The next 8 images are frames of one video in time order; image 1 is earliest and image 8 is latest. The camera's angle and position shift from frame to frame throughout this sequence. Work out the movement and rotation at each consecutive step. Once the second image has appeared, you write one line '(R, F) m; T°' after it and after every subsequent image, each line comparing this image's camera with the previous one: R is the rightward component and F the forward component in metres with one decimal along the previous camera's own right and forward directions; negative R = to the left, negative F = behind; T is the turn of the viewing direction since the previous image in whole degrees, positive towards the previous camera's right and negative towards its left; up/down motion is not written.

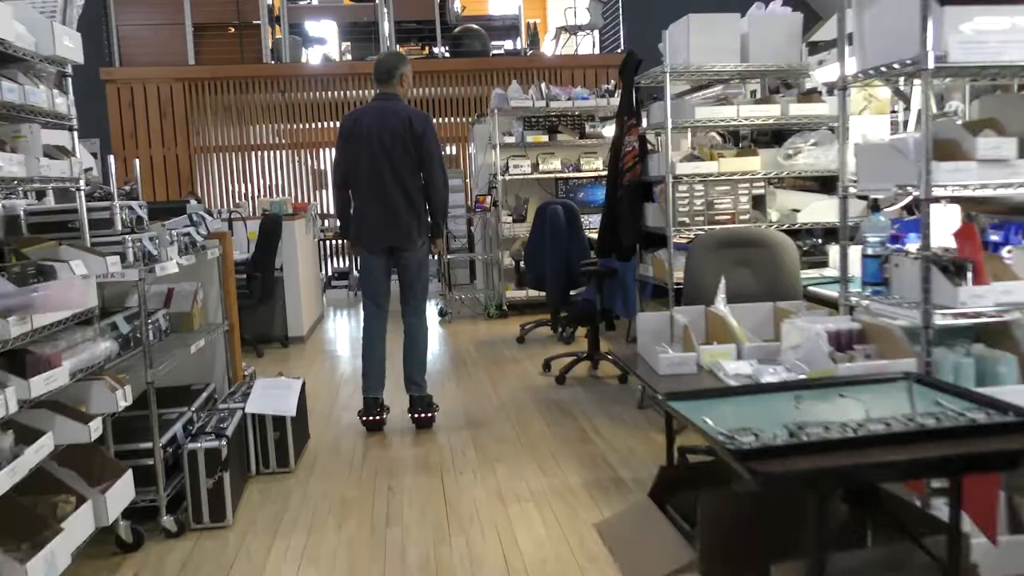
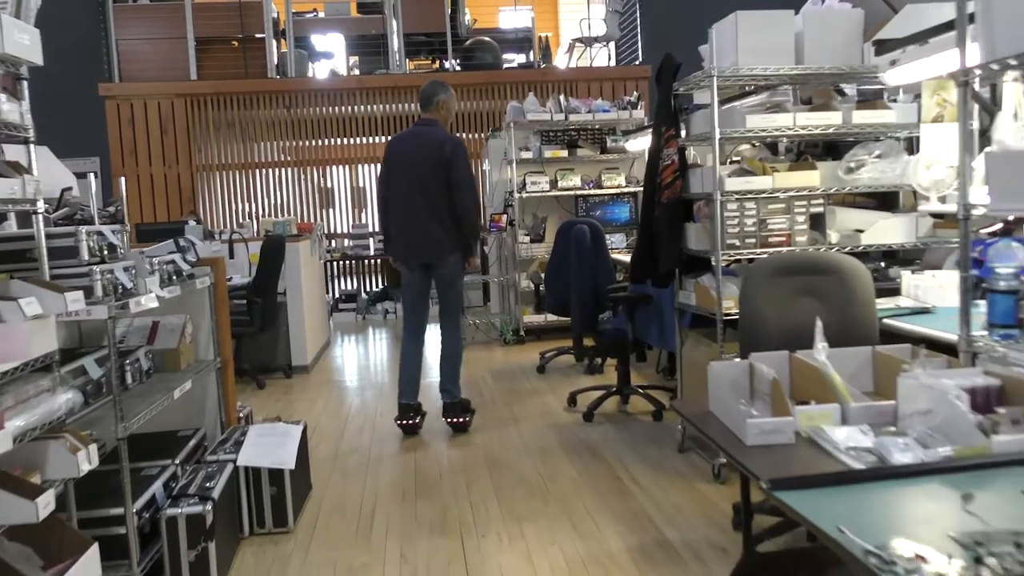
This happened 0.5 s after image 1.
(-0.1, +0.4) m; -1°
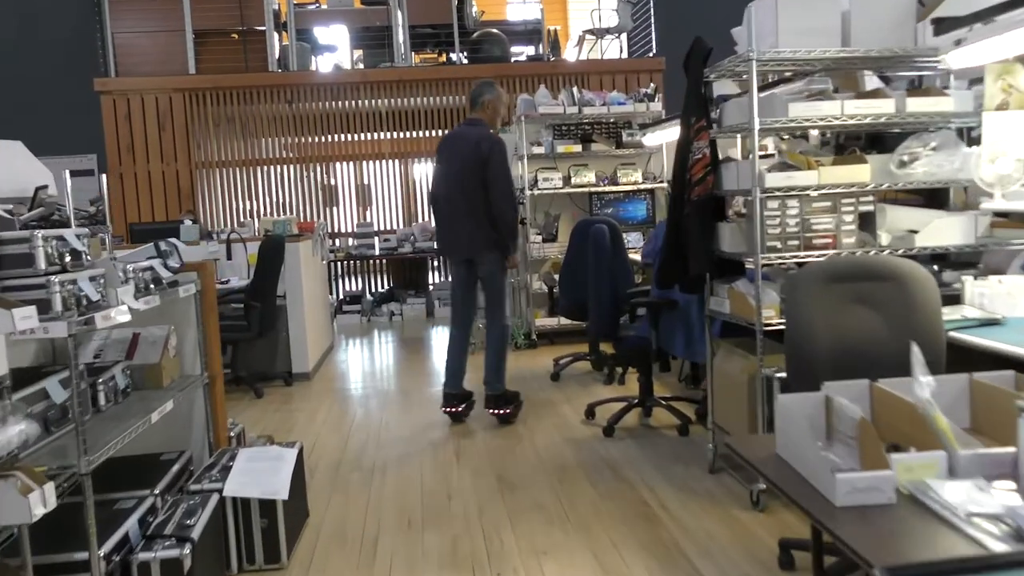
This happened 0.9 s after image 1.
(0.0, +0.3) m; 0°
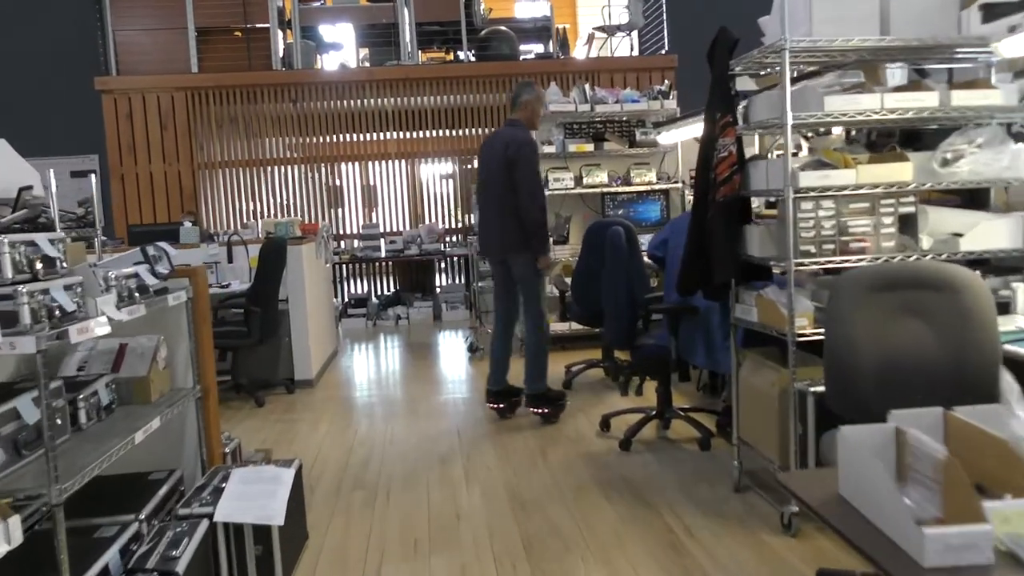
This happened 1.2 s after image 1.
(0.0, +0.2) m; 0°
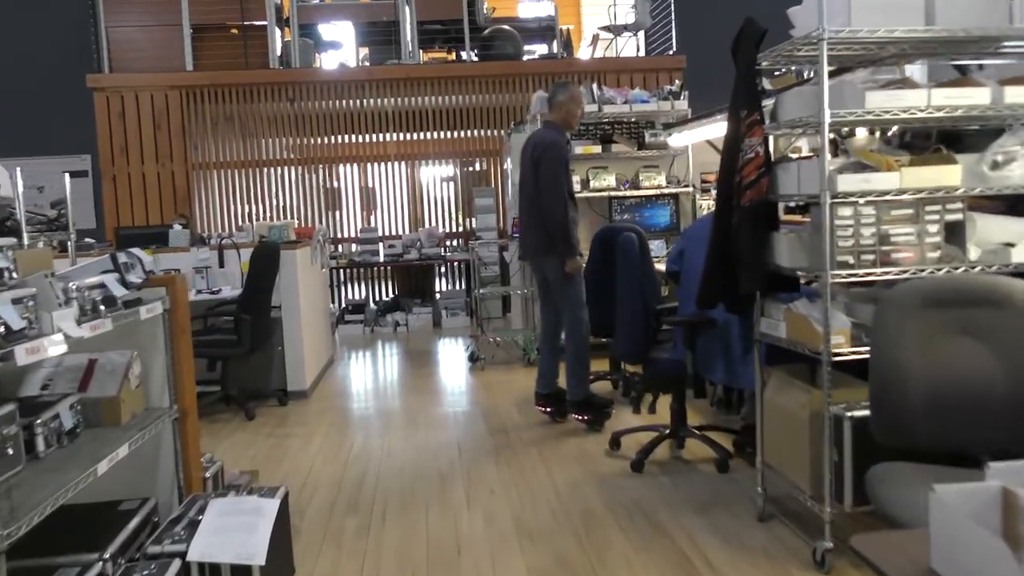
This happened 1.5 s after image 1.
(0.0, +0.3) m; 0°
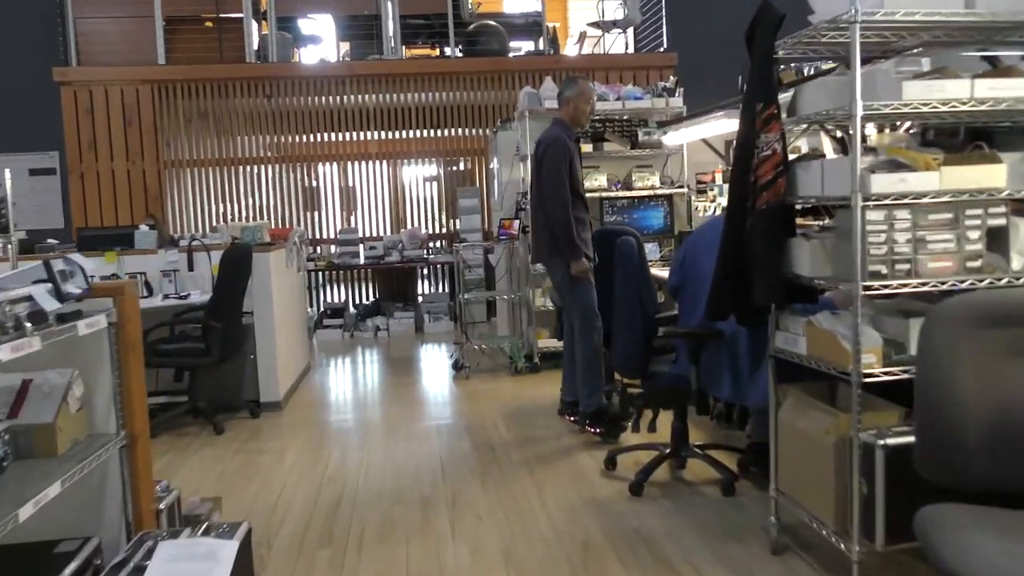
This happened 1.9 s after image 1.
(0.0, +0.3) m; +1°
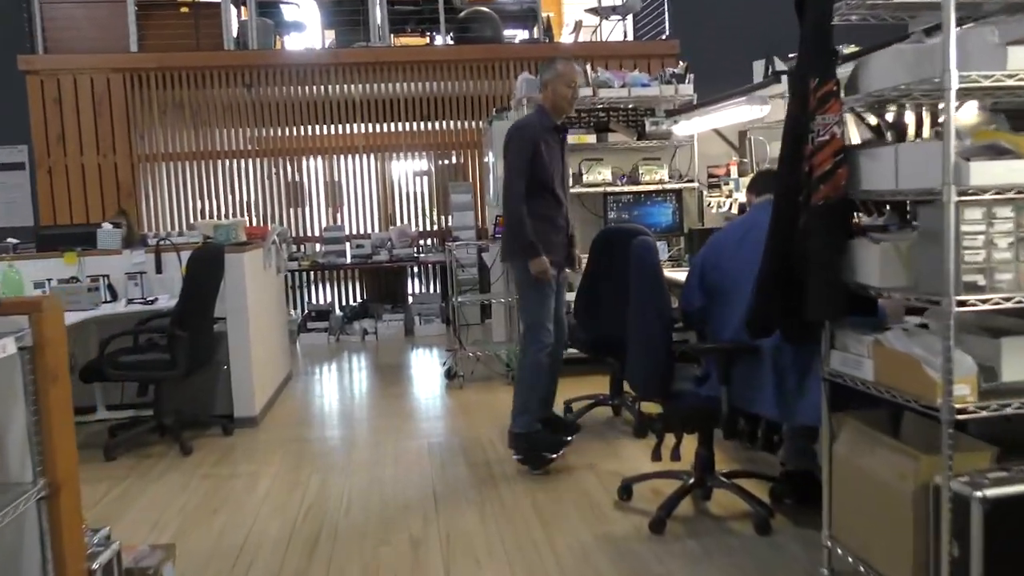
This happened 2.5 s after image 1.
(0.0, +0.4) m; +1°
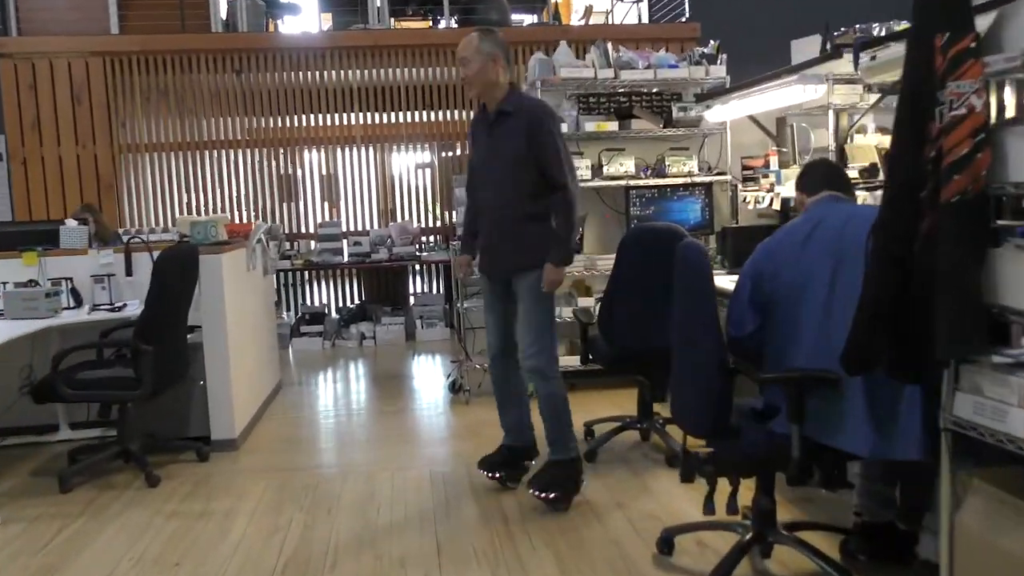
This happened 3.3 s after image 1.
(0.0, +0.5) m; 0°
